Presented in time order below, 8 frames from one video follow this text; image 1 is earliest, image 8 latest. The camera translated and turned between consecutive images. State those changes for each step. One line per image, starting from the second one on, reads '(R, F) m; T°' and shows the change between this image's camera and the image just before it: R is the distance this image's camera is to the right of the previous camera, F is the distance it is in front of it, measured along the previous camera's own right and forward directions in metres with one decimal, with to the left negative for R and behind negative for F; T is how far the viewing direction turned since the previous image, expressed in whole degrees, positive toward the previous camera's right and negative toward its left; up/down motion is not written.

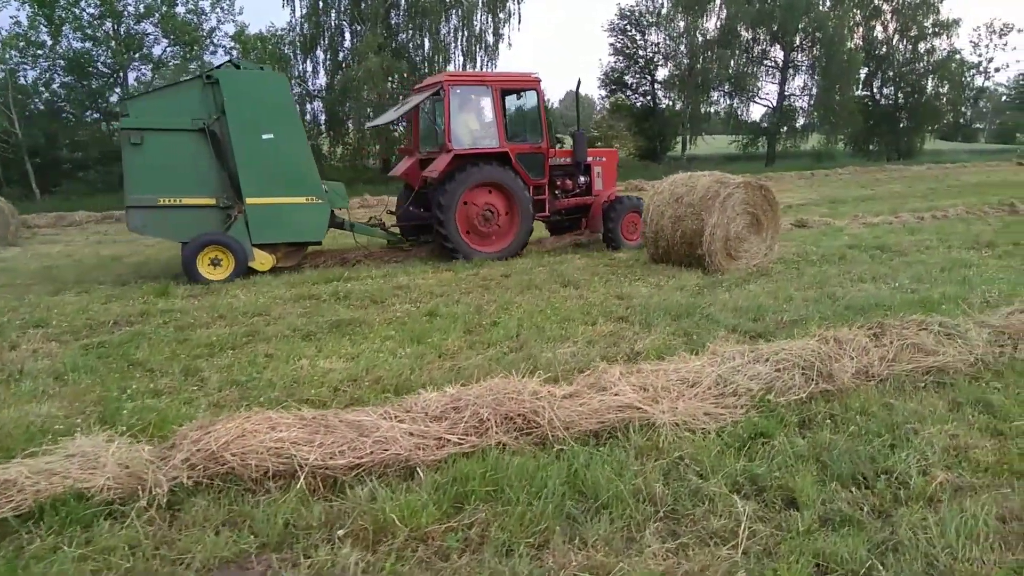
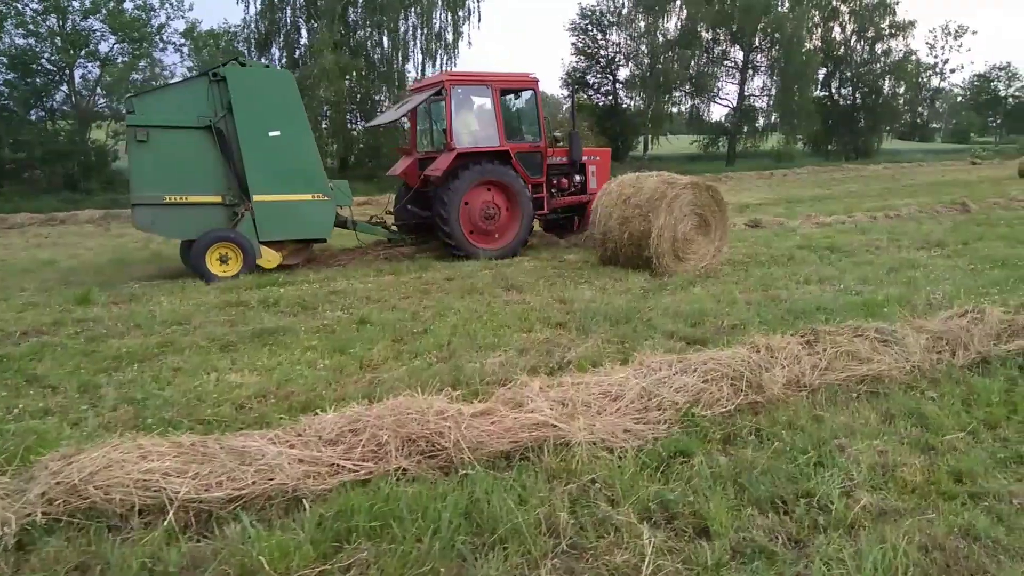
(+0.2, +0.2) m; +2°
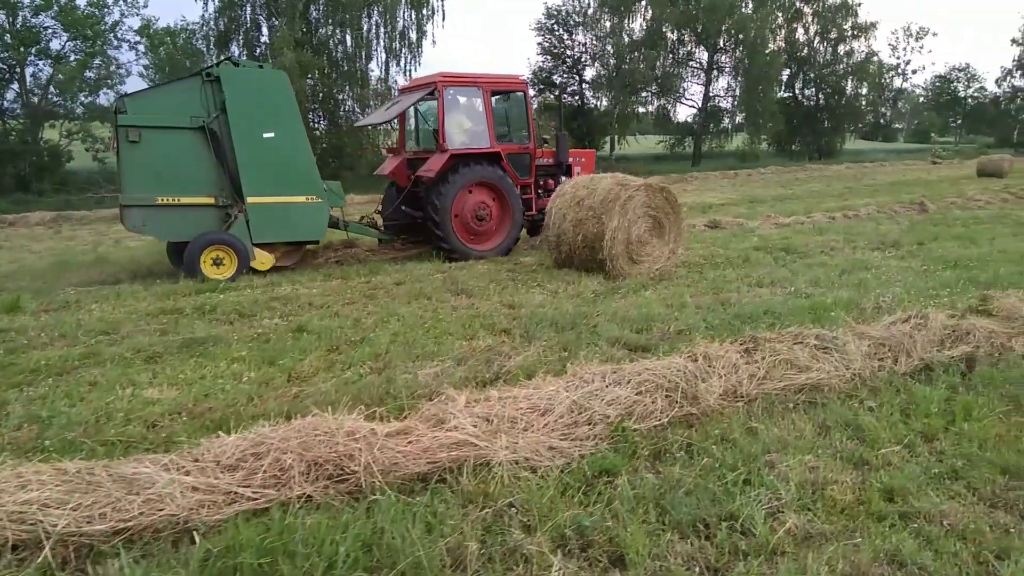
(+0.2, +0.1) m; +2°
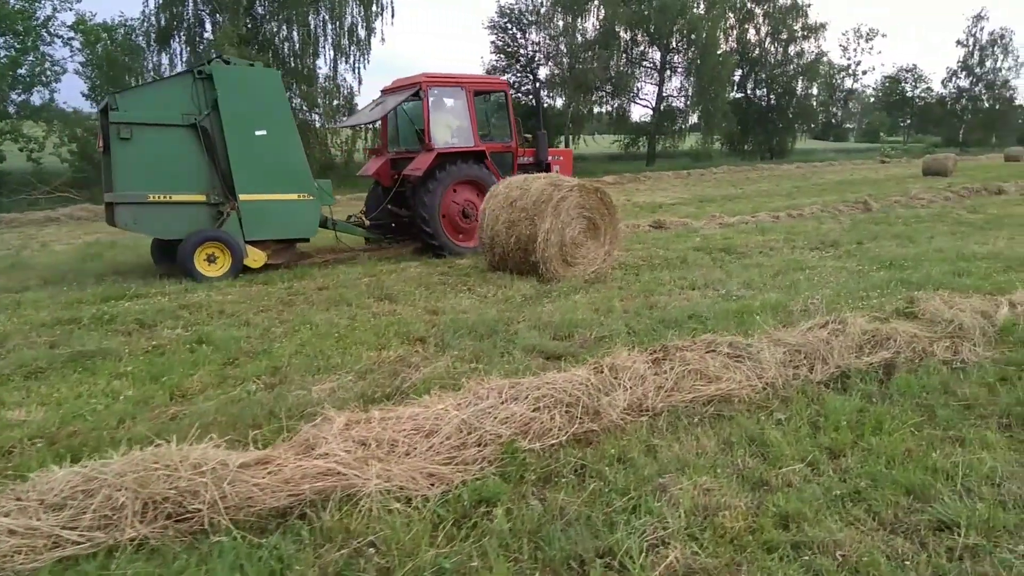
(+0.2, +0.2) m; +3°
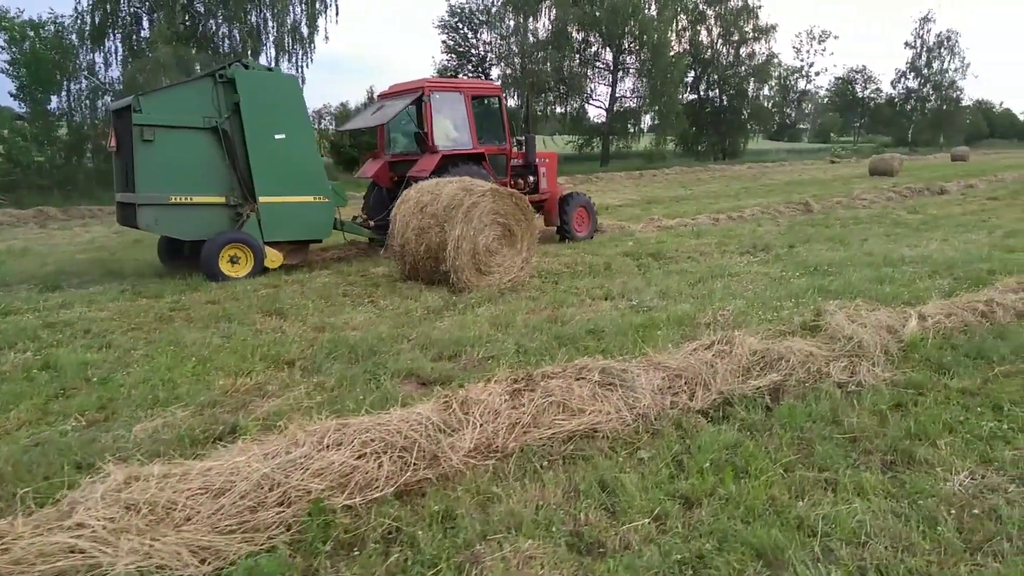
(+0.4, +0.3) m; +3°
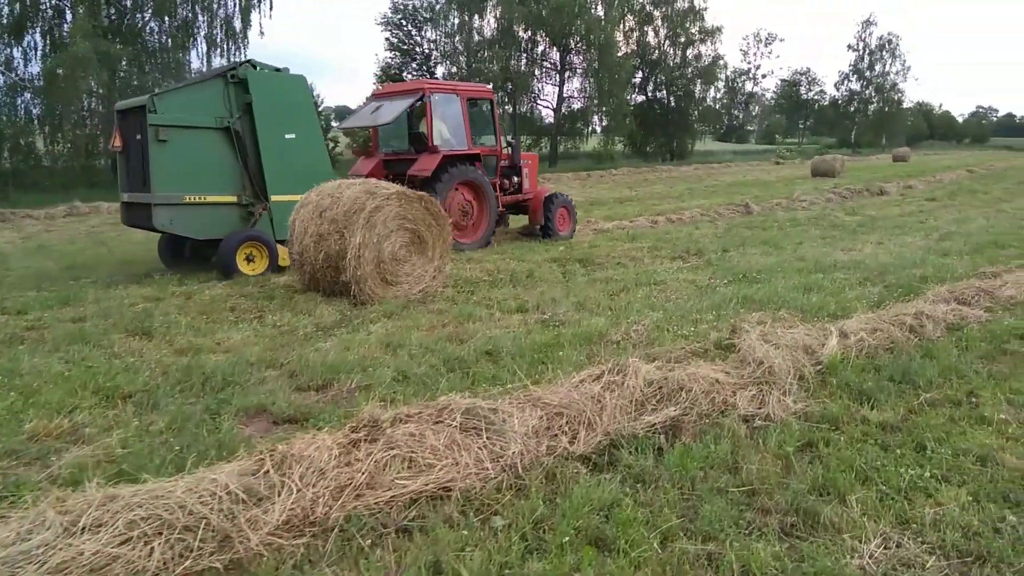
(+0.3, +0.4) m; +3°
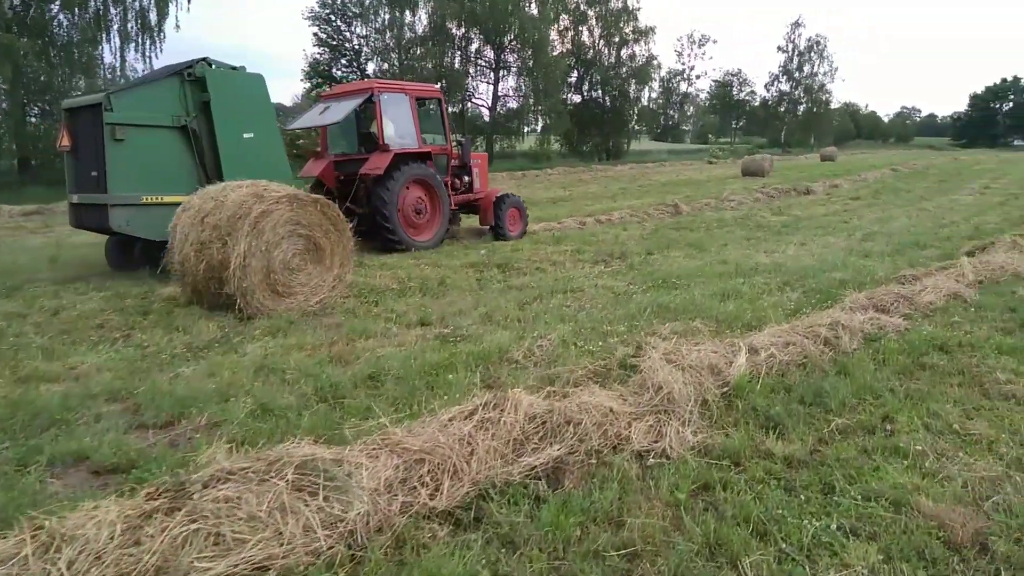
(+0.2, +0.3) m; +4°
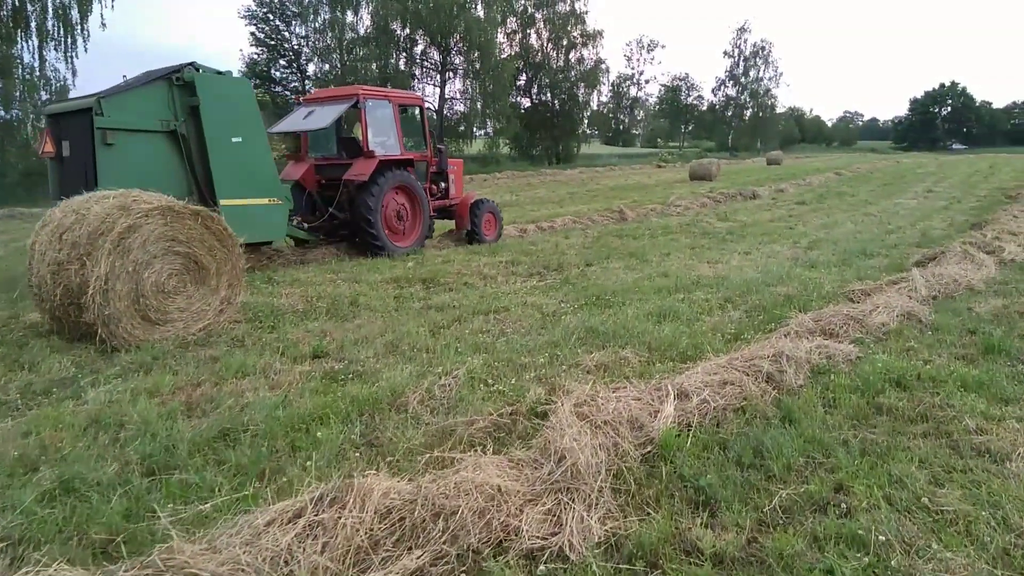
(+0.2, +0.5) m; +3°
